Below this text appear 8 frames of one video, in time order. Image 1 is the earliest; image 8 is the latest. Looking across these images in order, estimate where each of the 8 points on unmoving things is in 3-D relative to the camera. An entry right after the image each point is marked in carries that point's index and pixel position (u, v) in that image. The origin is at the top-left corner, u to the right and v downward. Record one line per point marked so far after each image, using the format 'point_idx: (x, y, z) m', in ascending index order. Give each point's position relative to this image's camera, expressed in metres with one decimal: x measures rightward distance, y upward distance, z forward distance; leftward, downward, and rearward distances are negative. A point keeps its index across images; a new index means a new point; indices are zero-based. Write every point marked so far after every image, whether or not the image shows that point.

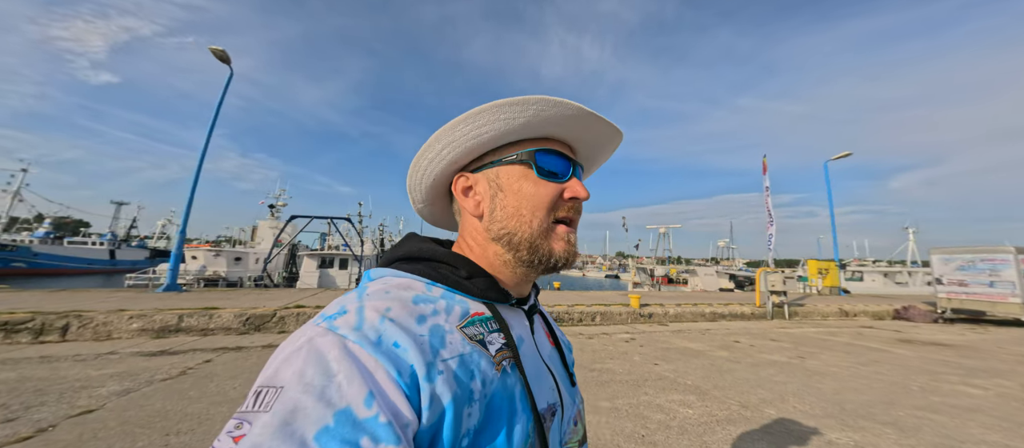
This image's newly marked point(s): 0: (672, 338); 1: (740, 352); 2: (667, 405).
0: (+3.6, -2.6, +6.9) m
1: (+4.1, -2.3, +5.3) m
2: (+1.6, -1.9, +3.2) m
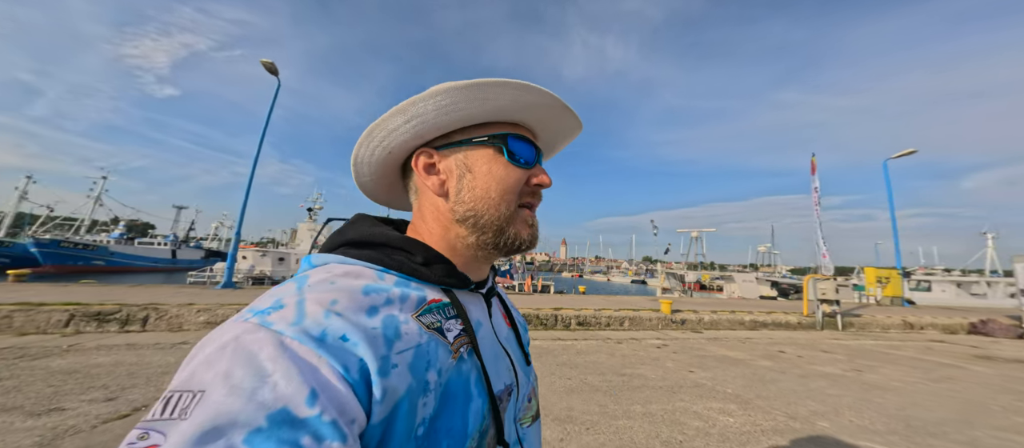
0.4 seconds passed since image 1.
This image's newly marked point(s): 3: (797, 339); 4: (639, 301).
0: (+4.2, -2.6, +6.5) m
1: (+4.5, -2.3, +5.0) m
2: (+1.9, -1.9, +3.1) m
3: (+6.2, -2.5, +6.6) m
4: (+4.8, -2.9, +11.7) m
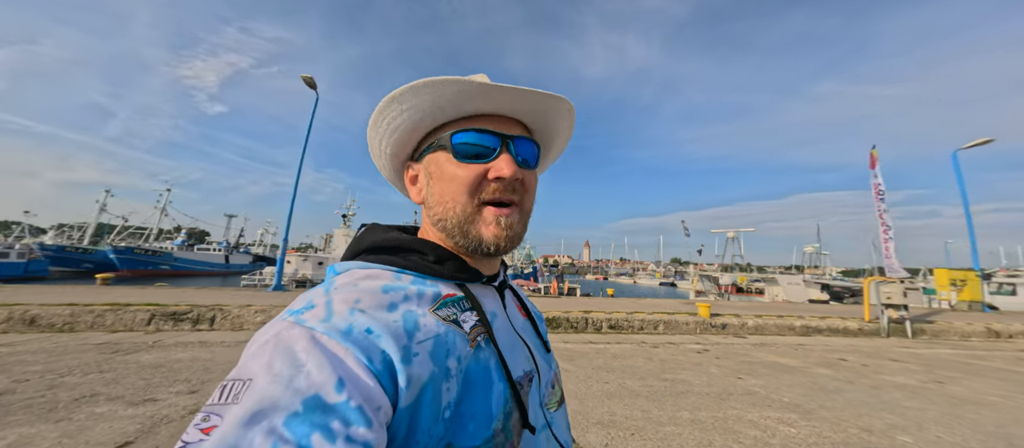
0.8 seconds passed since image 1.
0: (+4.9, -2.6, +6.1) m
1: (+5.1, -2.2, +4.6) m
2: (+2.4, -1.9, +2.9) m
3: (+6.9, -2.4, +6.0) m
4: (+5.9, -2.9, +11.2) m
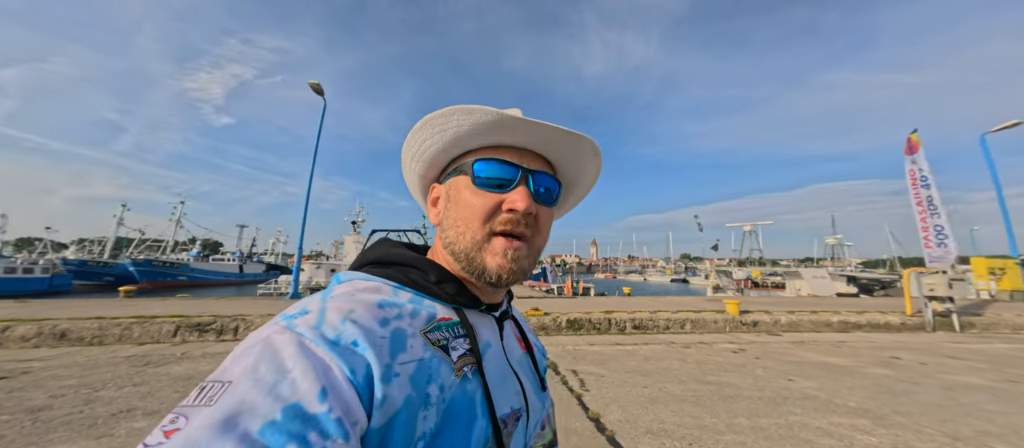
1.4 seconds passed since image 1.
0: (+5.4, -2.4, +5.8) m
1: (+5.6, -2.1, +4.3) m
2: (+2.8, -1.8, +2.6) m
3: (+7.4, -2.2, +5.7) m
4: (+6.6, -2.8, +10.9) m
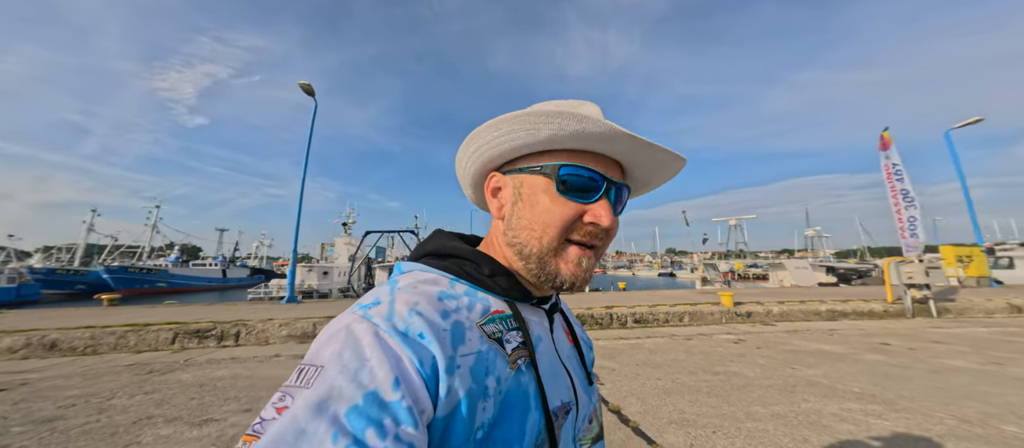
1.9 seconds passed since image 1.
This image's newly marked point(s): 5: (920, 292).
0: (+5.6, -2.3, +6.1) m
1: (+5.8, -1.9, +4.5) m
2: (+3.1, -1.7, +2.8) m
3: (+7.6, -2.1, +6.0) m
4: (+6.5, -2.6, +11.2) m
5: (+10.6, -1.7, +7.9) m
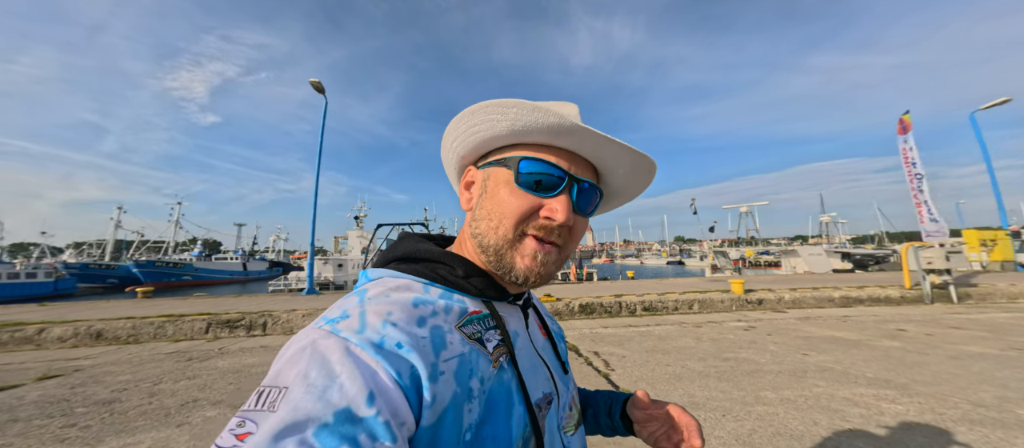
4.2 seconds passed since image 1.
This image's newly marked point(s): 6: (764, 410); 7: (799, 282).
0: (+5.8, -2.0, +6.1) m
1: (+5.9, -1.7, +4.5) m
2: (+3.2, -1.6, +2.8) m
3: (+7.8, -1.8, +6.0) m
4: (+6.9, -2.1, +11.2) m
5: (+10.8, -1.3, +7.8) m
6: (+2.4, -1.7, +2.9) m
7: (+10.5, -2.1, +11.1) m
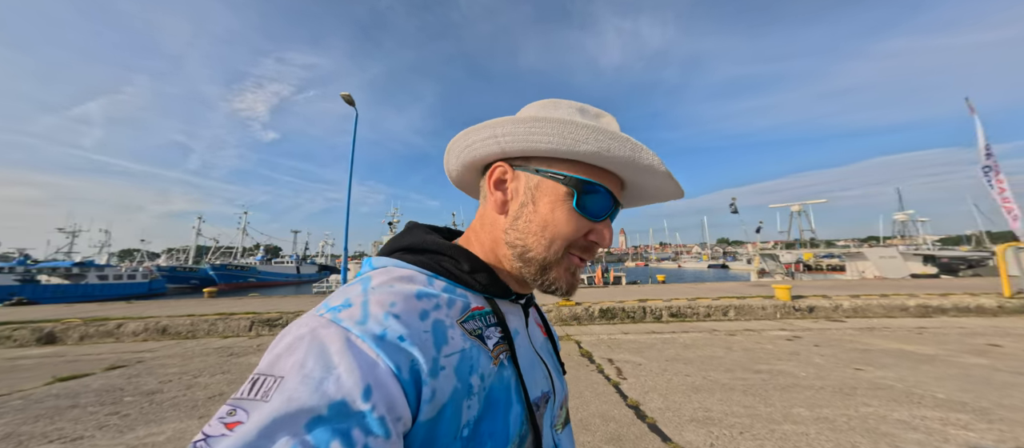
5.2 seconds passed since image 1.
0: (+6.0, -1.9, +5.2) m
1: (+6.0, -1.6, +3.6) m
2: (+3.0, -1.5, +2.3) m
3: (+7.9, -1.6, +4.9) m
4: (+7.6, -2.1, +10.2) m
5: (+11.2, -1.2, +6.4) m
6: (+2.2, -1.7, +2.4) m
7: (+11.2, -2.0, +9.7) m
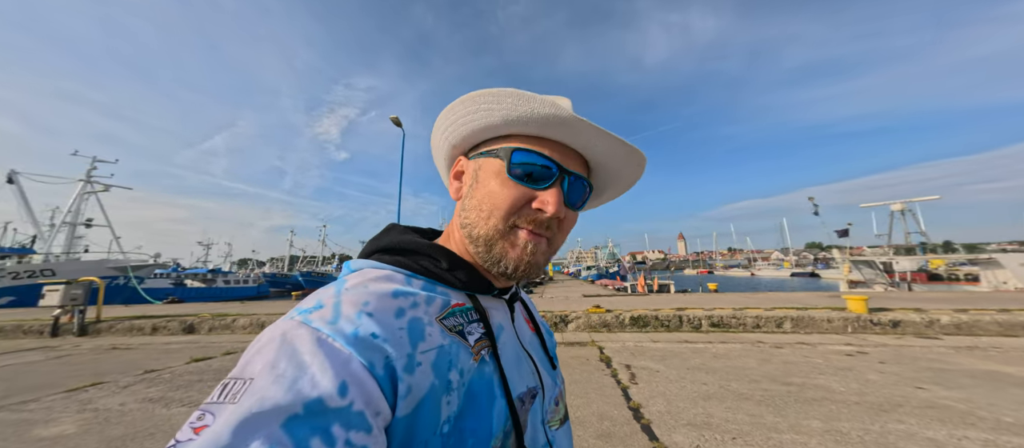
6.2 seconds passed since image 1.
0: (+6.2, -1.9, +4.4) m
1: (+6.0, -1.5, +2.8) m
2: (+2.8, -1.4, +2.0) m
3: (+8.1, -1.5, +3.7) m
4: (+8.7, -2.2, +8.9) m
5: (+11.5, -1.1, +4.6) m
6: (+2.1, -1.6, +2.2) m
7: (+12.2, -2.0, +7.9) m
